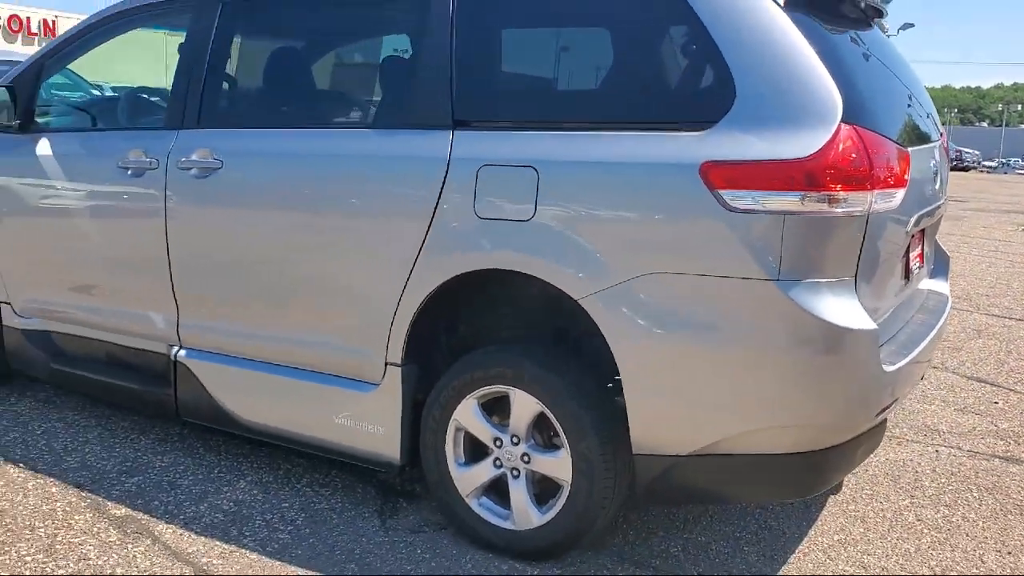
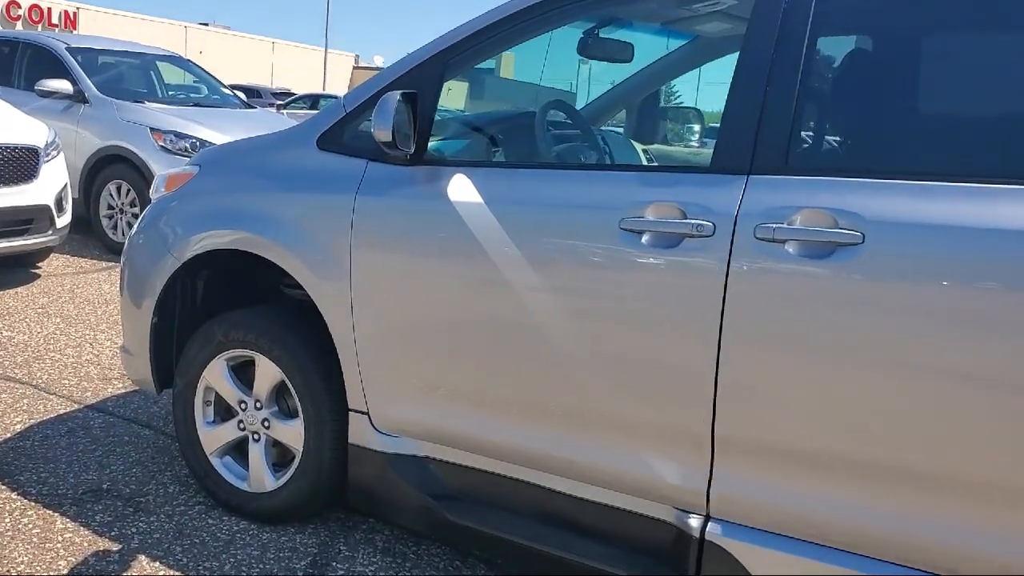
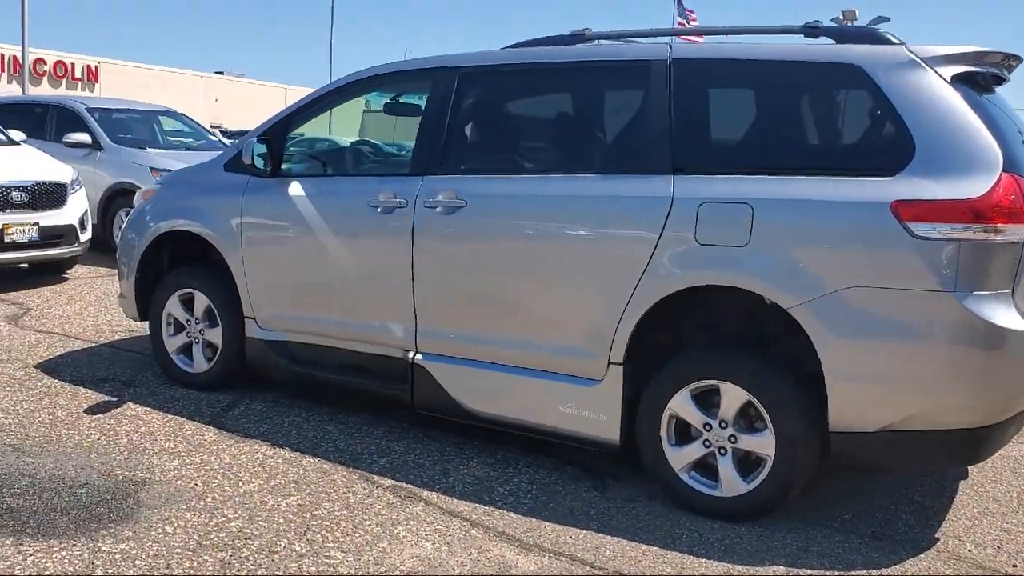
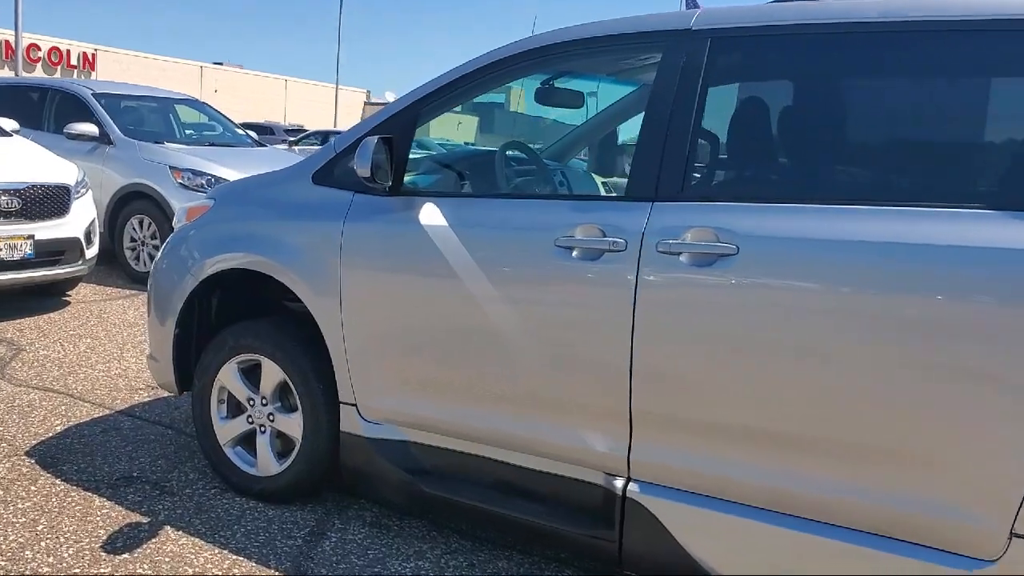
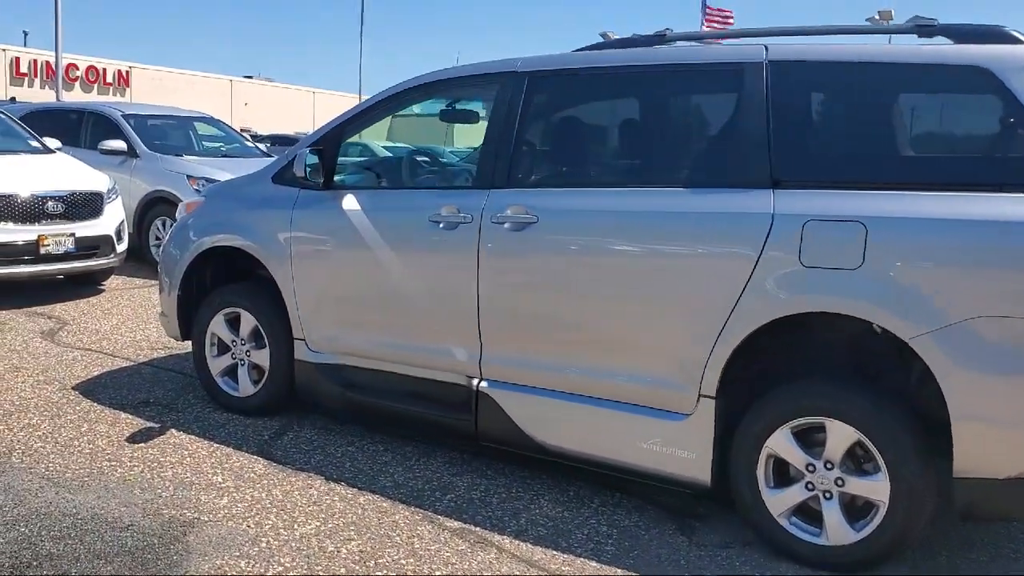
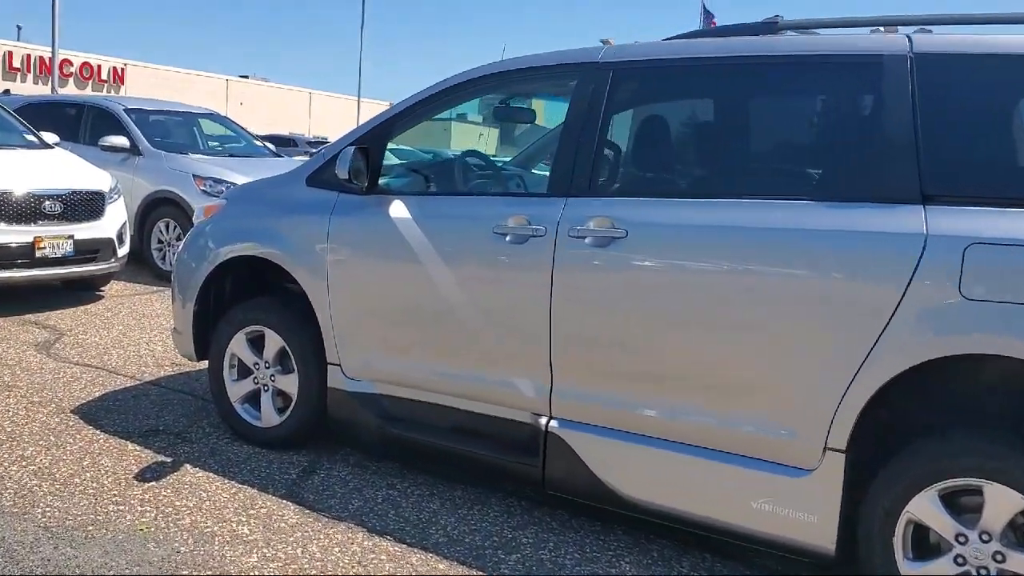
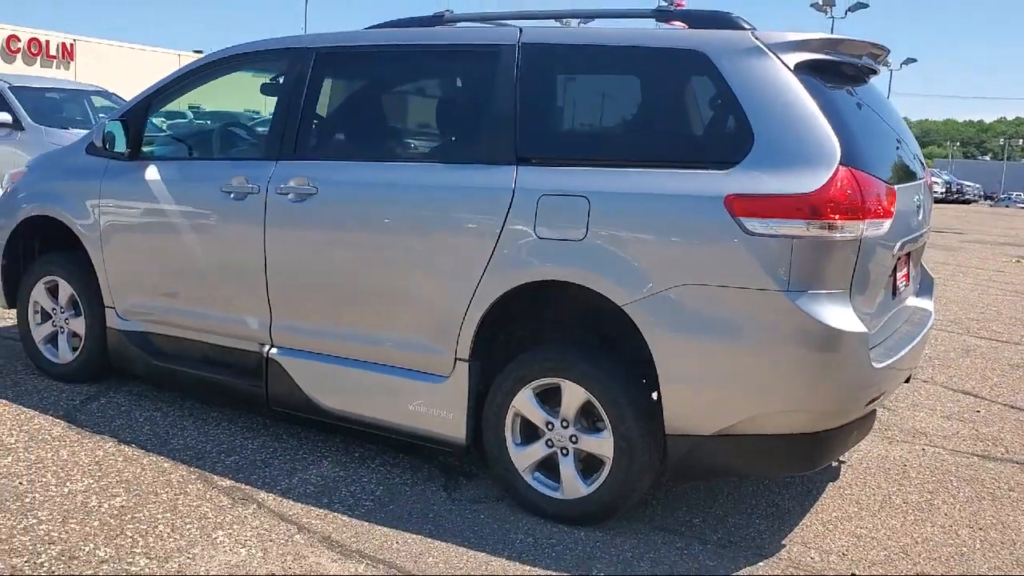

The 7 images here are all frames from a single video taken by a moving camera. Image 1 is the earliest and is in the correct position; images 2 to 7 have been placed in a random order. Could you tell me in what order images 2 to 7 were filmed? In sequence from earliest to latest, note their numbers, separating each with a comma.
7, 3, 5, 6, 4, 2
